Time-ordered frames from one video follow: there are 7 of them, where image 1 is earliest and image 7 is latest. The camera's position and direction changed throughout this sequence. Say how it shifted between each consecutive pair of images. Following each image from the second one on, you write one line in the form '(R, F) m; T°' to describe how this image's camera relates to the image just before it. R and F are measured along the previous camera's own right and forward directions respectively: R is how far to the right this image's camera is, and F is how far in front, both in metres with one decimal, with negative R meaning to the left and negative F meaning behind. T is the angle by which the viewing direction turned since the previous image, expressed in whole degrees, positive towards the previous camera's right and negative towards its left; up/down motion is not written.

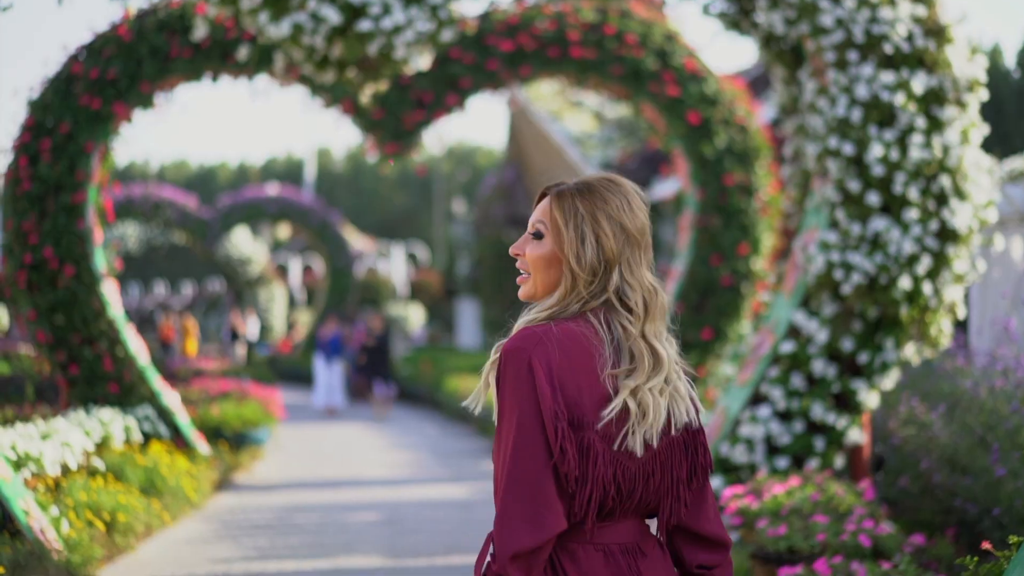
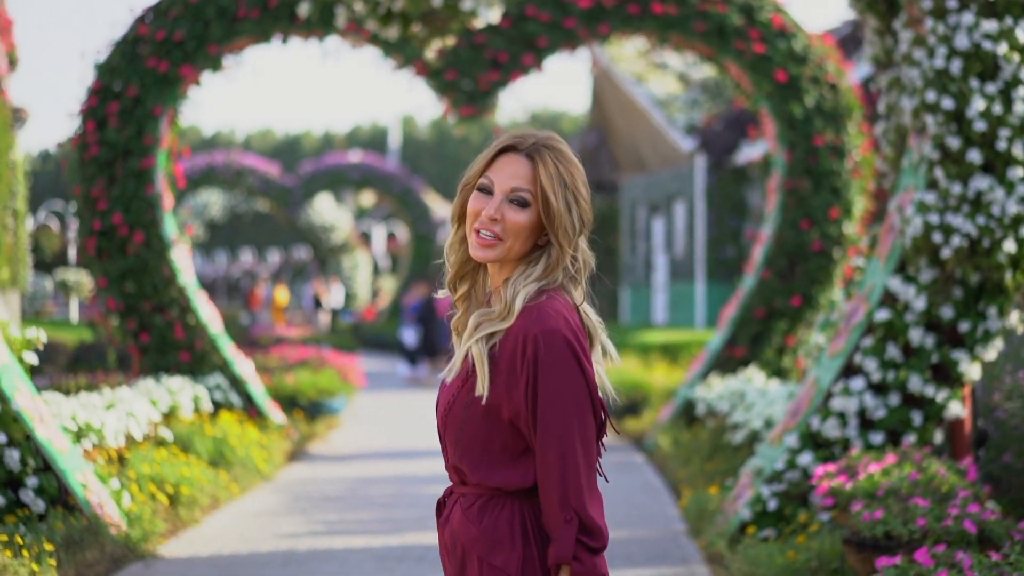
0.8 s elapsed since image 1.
(+0.1, +0.4) m; -4°
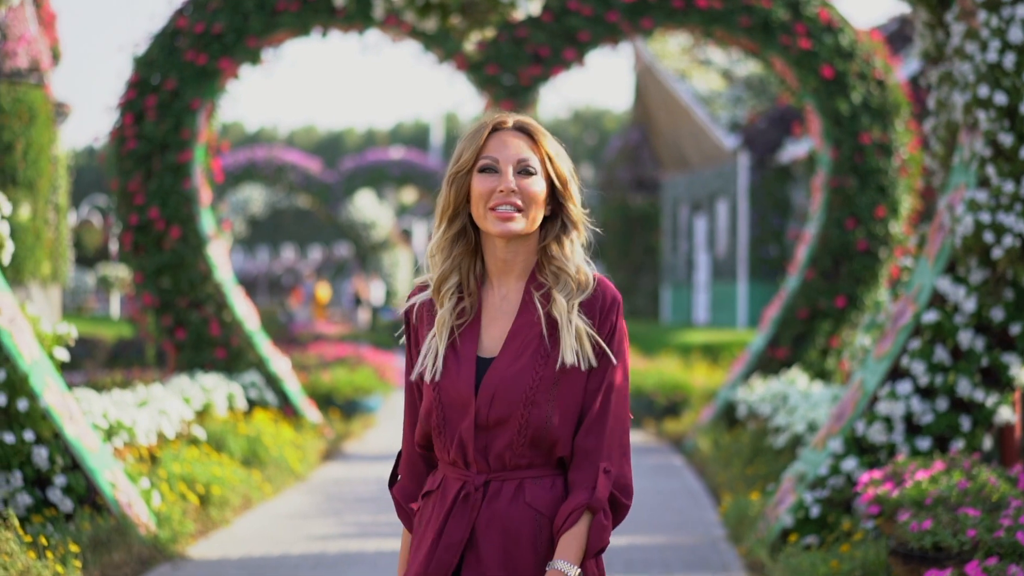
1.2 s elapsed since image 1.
(0.0, +0.2) m; -2°
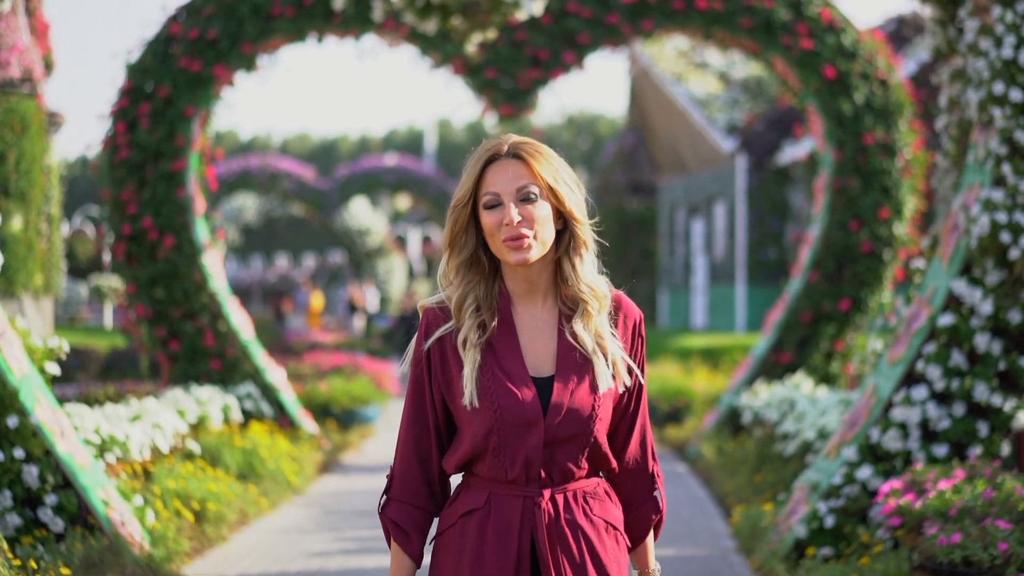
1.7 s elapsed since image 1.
(0.0, +0.2) m; 0°
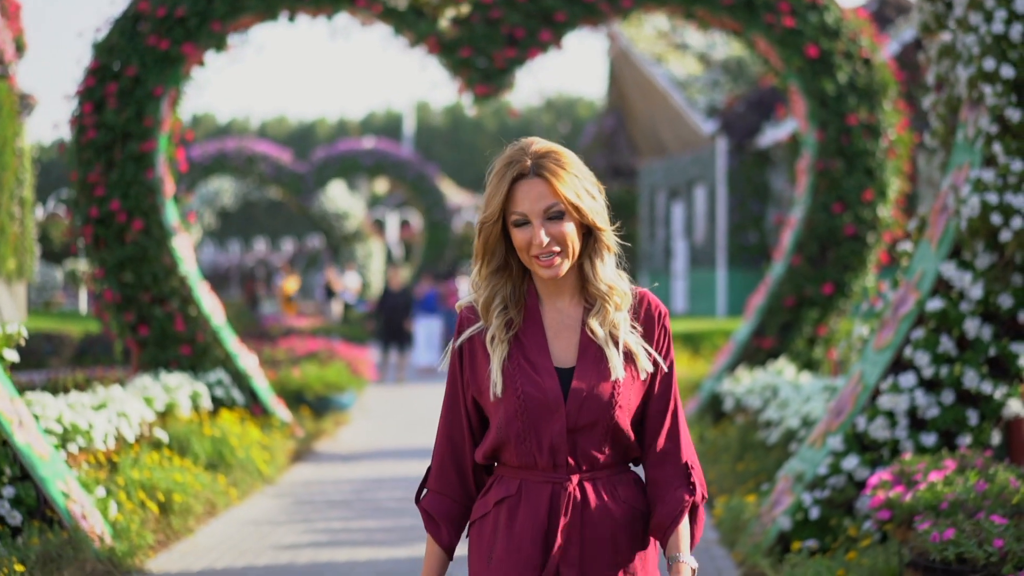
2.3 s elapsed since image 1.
(0.0, +0.2) m; +1°
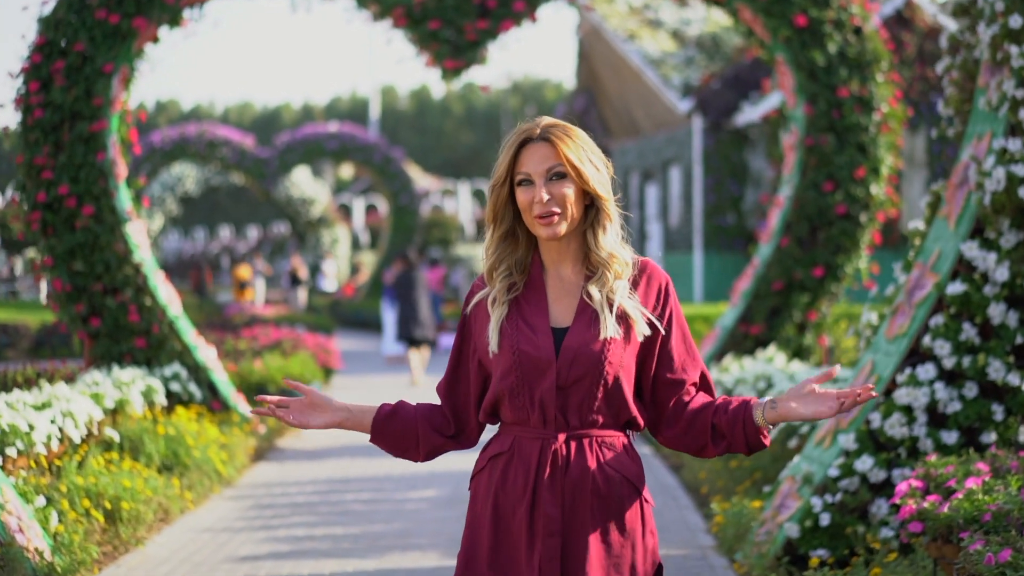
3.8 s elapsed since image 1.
(0.0, +0.6) m; +1°
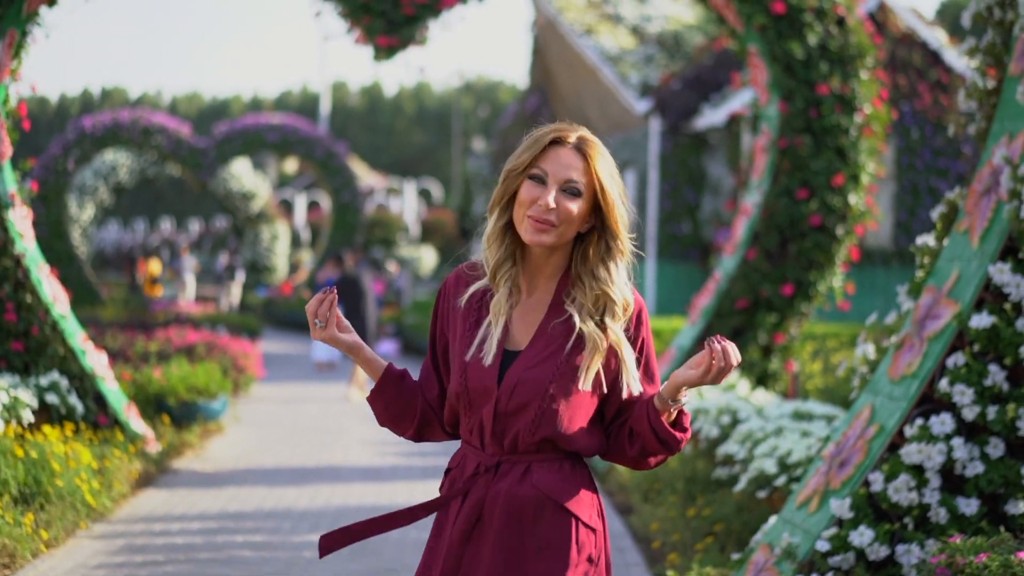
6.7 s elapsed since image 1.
(+0.1, +1.1) m; +2°
